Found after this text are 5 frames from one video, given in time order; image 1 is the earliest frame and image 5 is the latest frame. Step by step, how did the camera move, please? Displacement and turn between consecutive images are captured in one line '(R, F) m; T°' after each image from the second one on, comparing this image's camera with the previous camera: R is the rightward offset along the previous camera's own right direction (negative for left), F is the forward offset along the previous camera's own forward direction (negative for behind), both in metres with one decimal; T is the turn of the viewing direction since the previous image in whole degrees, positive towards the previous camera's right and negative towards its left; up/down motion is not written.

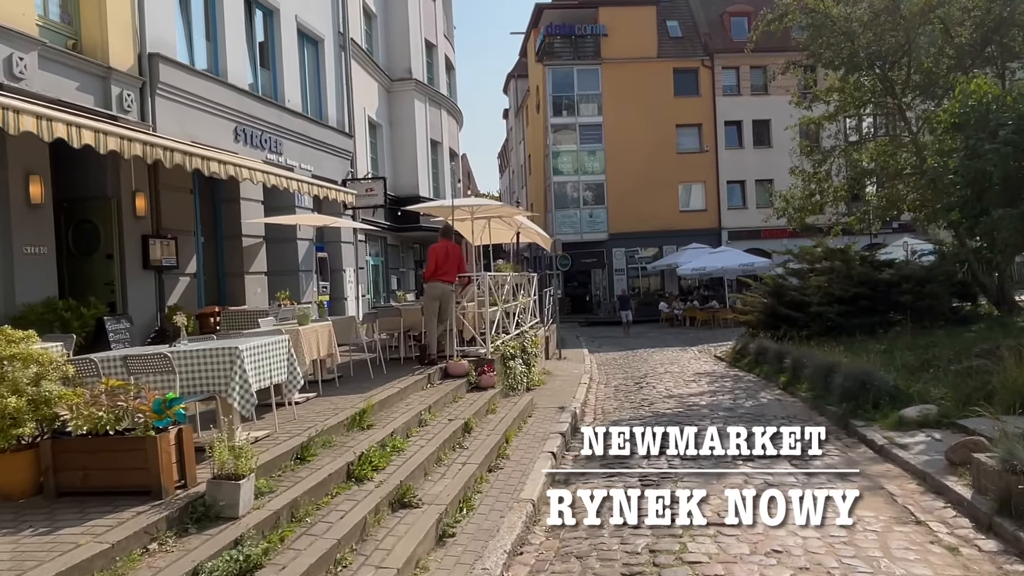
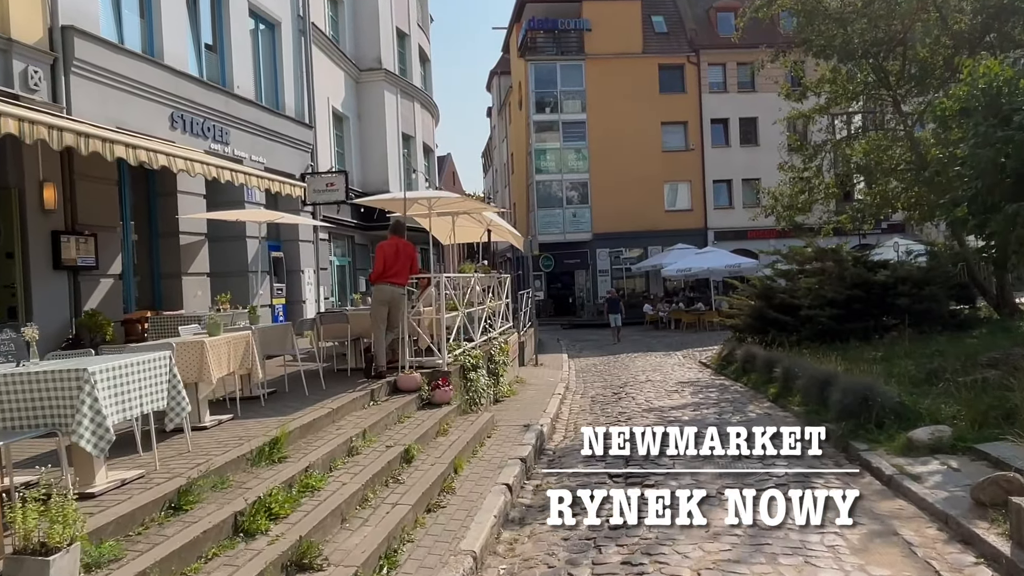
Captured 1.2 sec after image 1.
(+0.4, +1.1) m; +1°
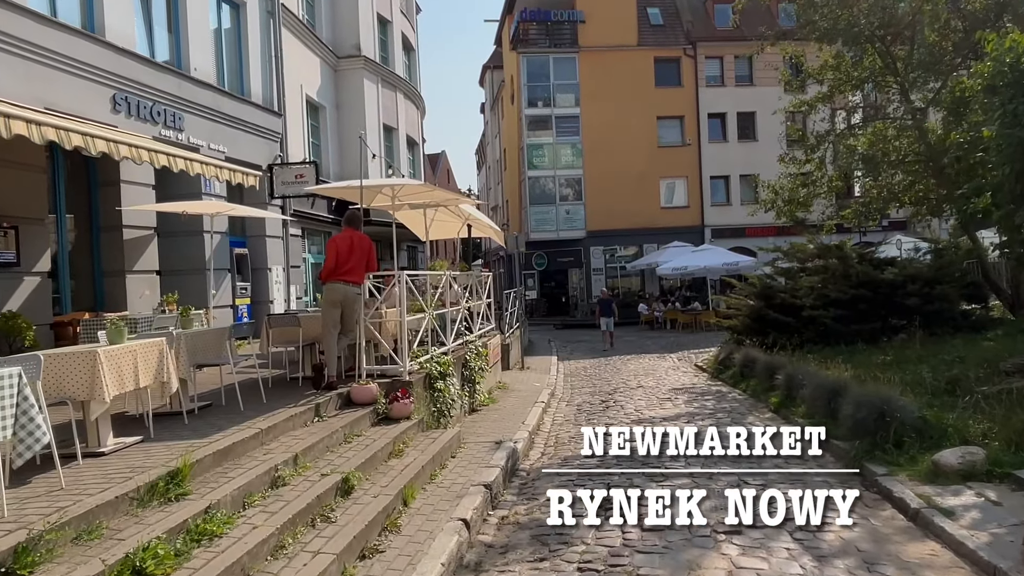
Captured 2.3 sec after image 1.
(+0.3, +1.0) m; 0°
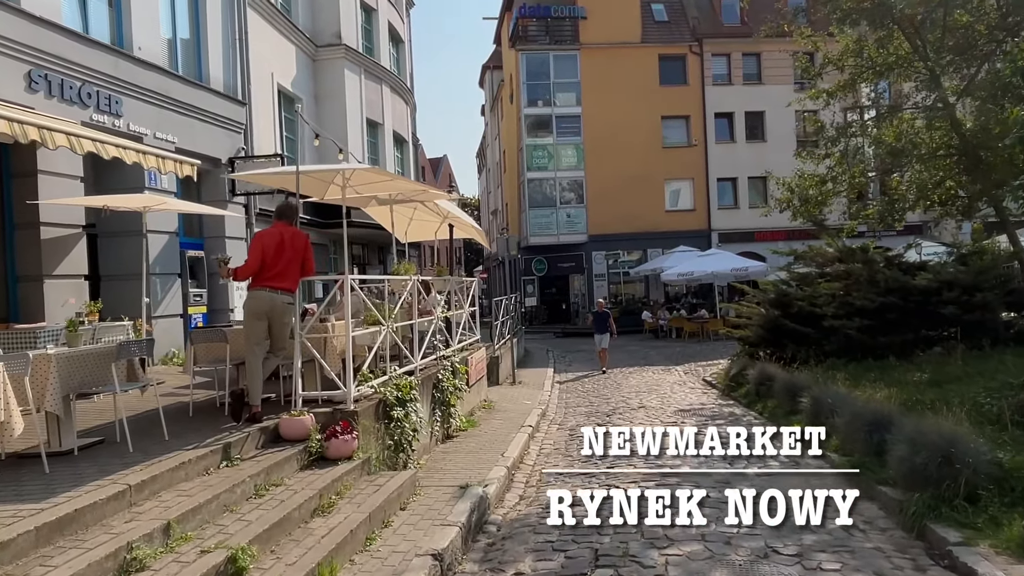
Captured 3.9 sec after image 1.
(+0.3, +1.5) m; 0°
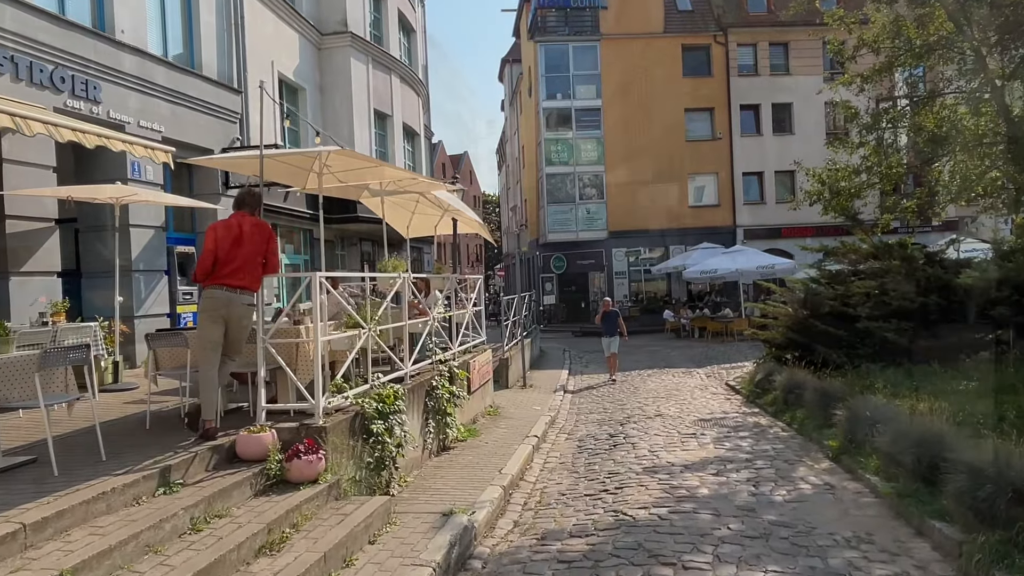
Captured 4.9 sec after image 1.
(+0.3, +0.8) m; -2°
